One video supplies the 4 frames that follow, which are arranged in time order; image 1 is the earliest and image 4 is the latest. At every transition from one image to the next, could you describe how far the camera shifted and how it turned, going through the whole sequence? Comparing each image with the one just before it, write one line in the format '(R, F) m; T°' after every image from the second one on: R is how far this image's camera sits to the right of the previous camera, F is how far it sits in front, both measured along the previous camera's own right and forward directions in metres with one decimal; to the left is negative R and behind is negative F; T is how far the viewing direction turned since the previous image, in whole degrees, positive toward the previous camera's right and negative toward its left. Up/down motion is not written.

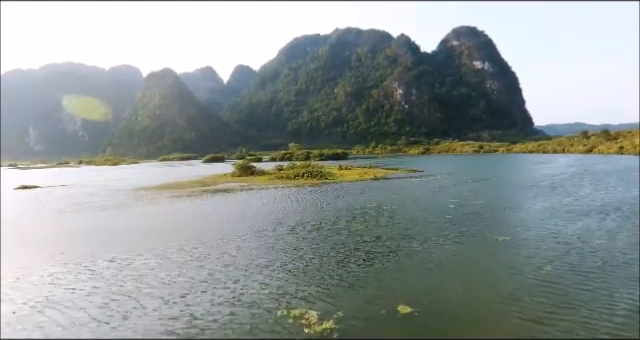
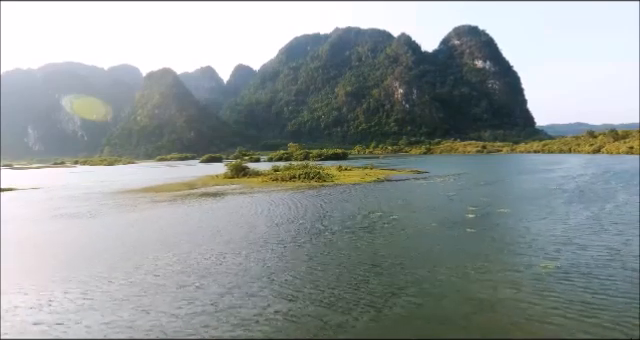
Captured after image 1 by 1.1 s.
(+0.2, +3.0) m; 0°
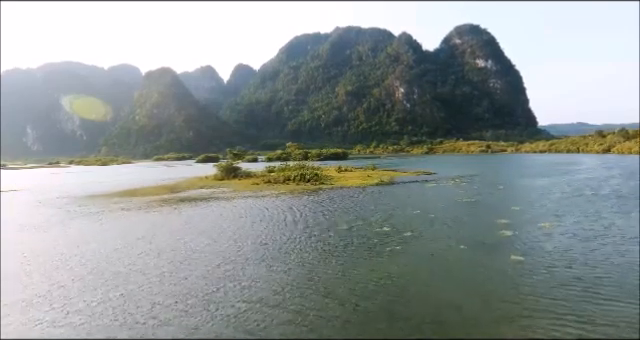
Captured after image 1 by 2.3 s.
(+0.2, +3.7) m; 0°
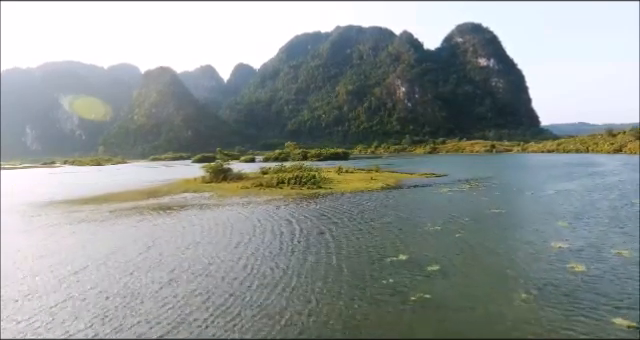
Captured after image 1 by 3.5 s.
(+0.2, +3.8) m; 0°
